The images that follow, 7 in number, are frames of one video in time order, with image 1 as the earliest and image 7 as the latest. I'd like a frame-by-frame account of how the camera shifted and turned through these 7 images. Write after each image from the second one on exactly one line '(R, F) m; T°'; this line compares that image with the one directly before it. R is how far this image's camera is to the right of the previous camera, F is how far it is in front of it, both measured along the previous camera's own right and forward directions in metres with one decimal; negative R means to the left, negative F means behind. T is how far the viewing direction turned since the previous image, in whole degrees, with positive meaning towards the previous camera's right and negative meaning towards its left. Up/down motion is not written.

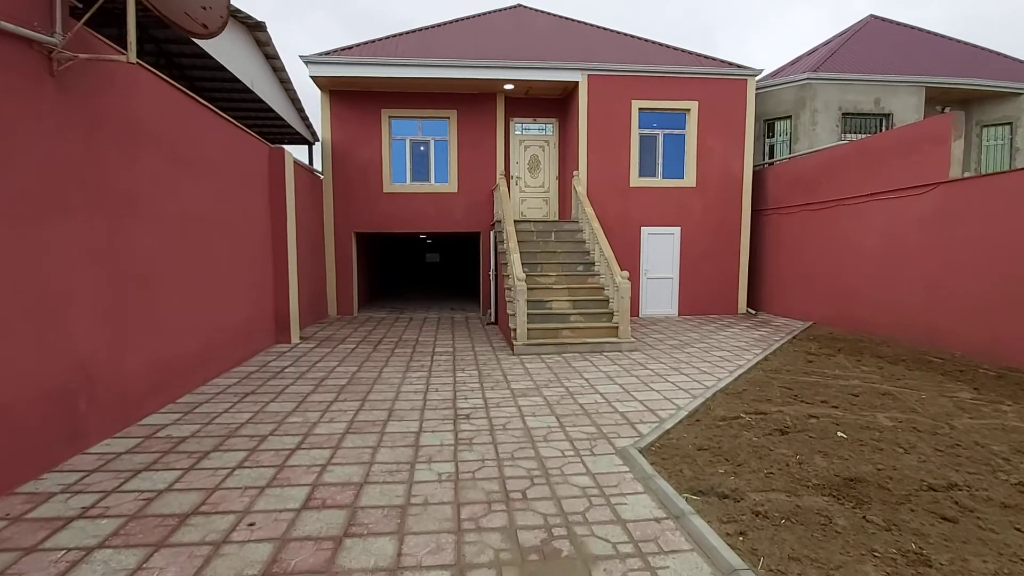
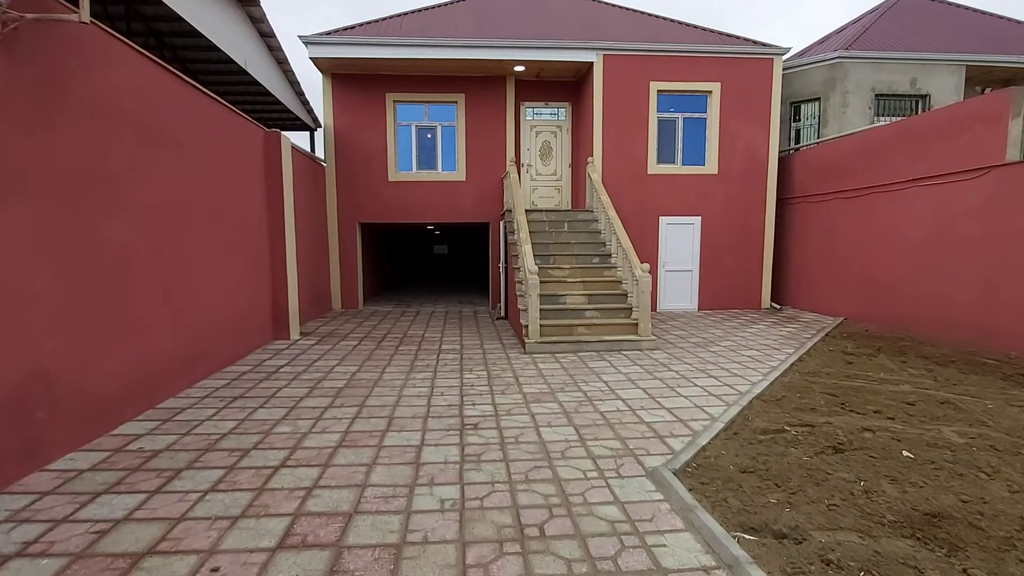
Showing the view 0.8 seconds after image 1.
(0.0, +0.5) m; -1°
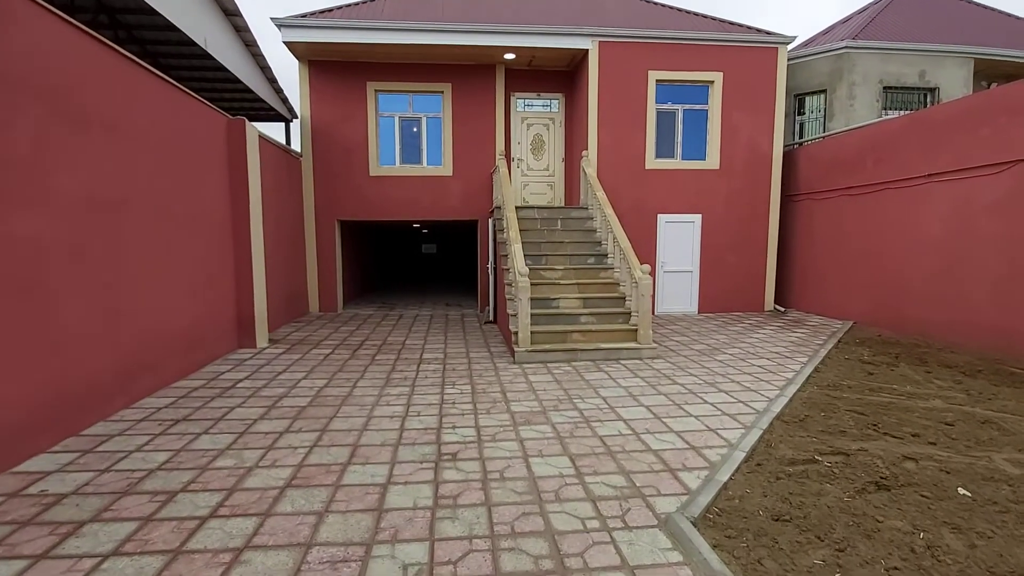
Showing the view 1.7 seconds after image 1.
(+0.1, +0.6) m; +1°
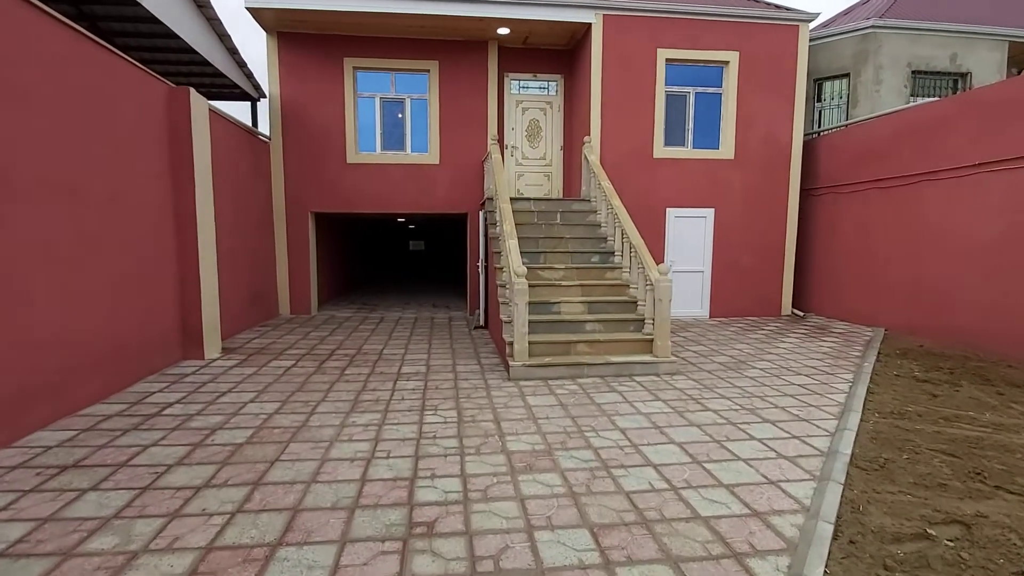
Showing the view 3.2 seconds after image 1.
(0.0, +1.0) m; +1°
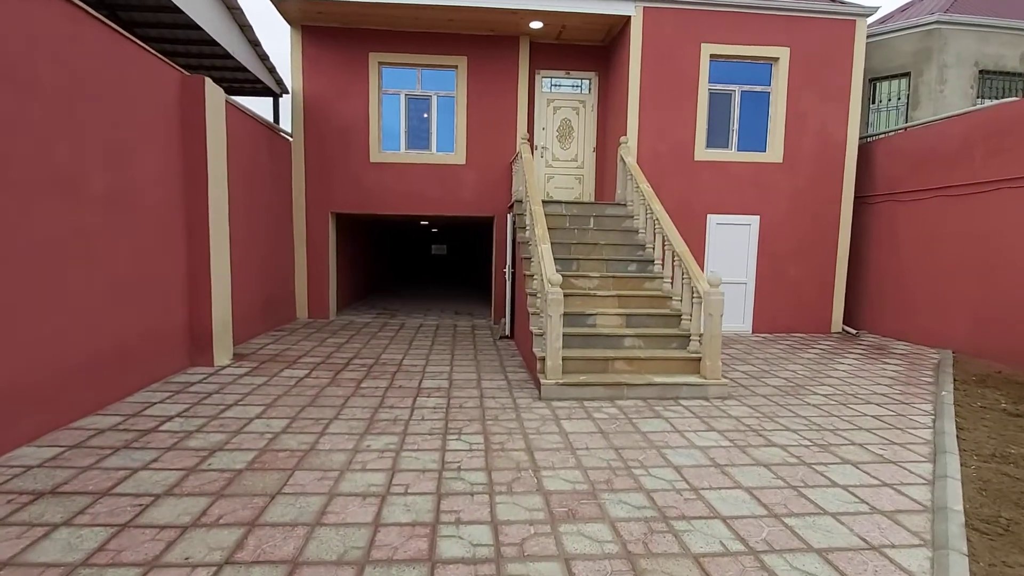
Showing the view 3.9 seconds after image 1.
(-0.1, +0.5) m; -2°
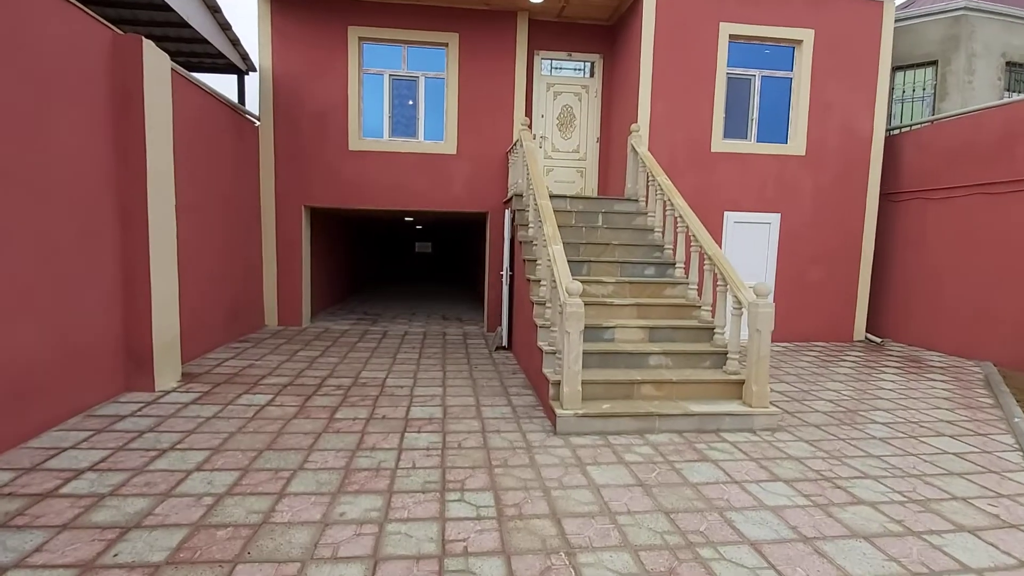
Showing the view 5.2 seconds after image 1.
(-0.2, +0.8) m; +2°
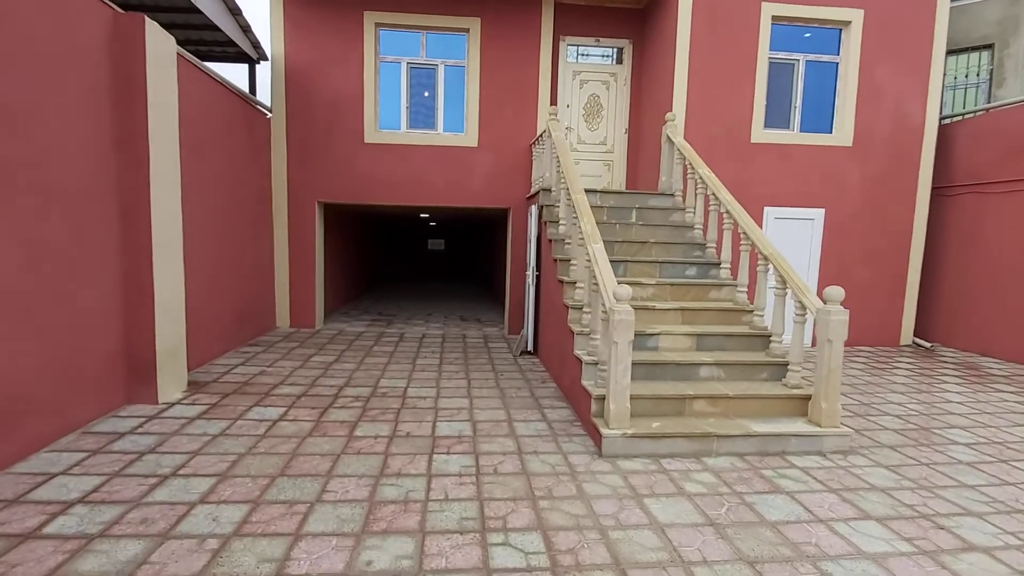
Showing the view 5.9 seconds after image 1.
(-0.2, +0.4) m; -1°
